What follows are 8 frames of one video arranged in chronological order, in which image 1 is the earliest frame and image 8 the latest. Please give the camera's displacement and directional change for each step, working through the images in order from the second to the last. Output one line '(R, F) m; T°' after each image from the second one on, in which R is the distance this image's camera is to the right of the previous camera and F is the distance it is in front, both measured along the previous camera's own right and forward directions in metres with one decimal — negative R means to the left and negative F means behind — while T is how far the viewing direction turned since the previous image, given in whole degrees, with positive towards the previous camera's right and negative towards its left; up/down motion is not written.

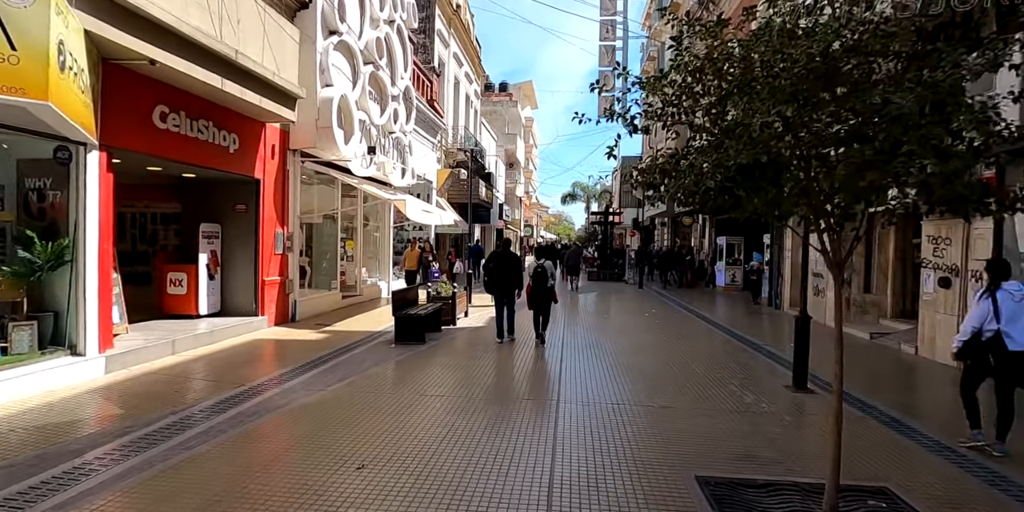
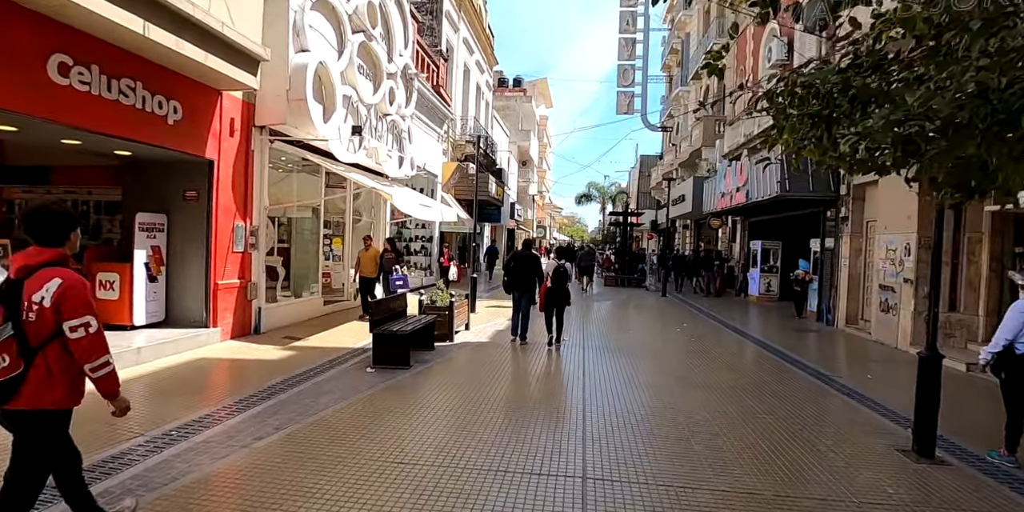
(0.0, +1.9) m; -1°
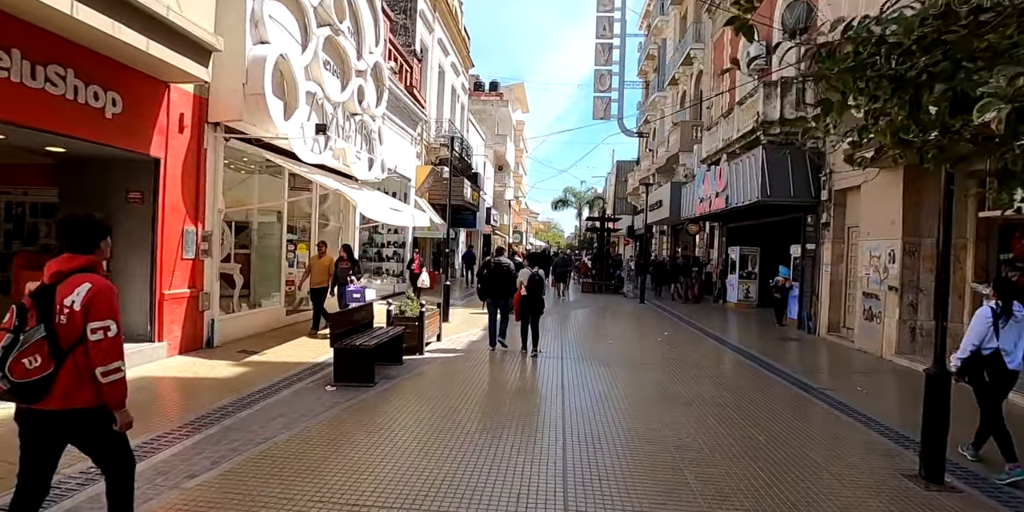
(0.0, +0.5) m; +2°
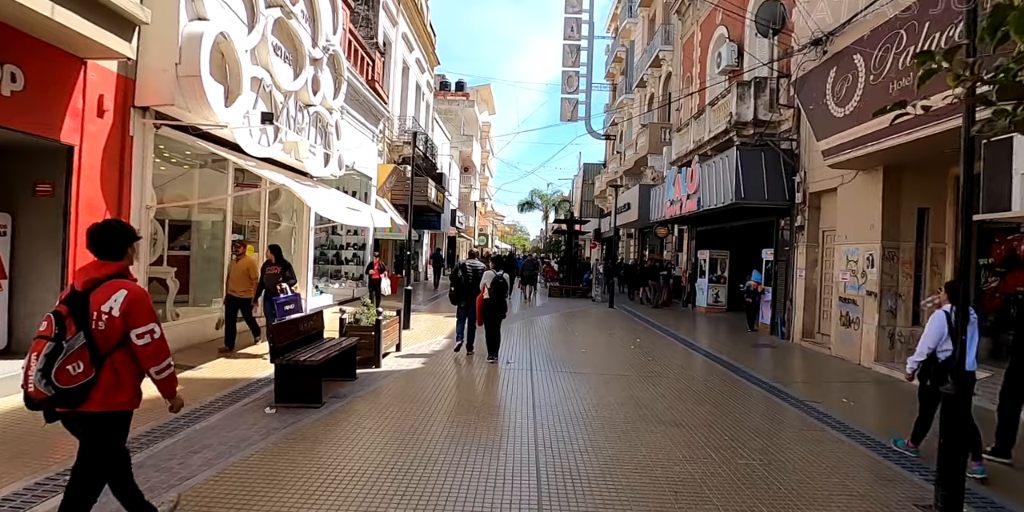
(0.0, +0.7) m; +3°
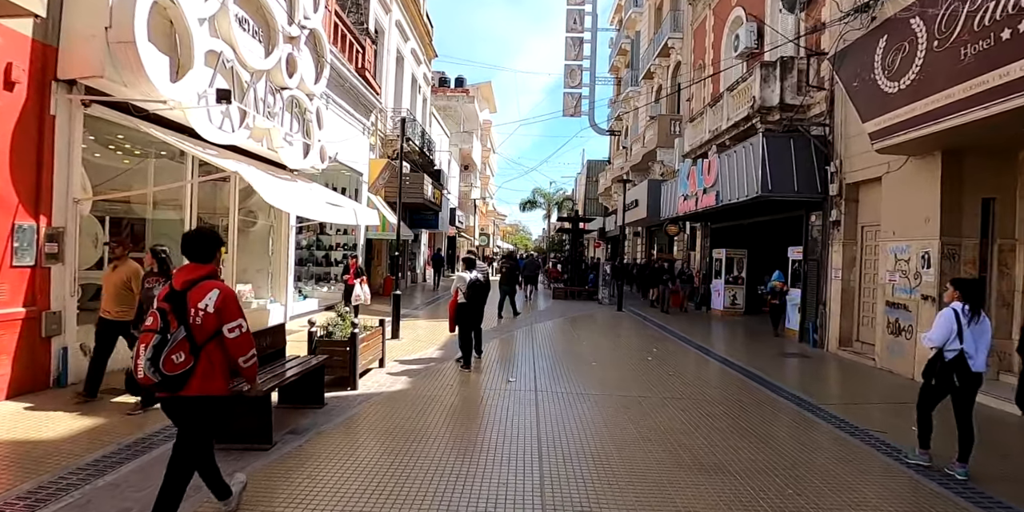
(0.0, +1.2) m; 0°
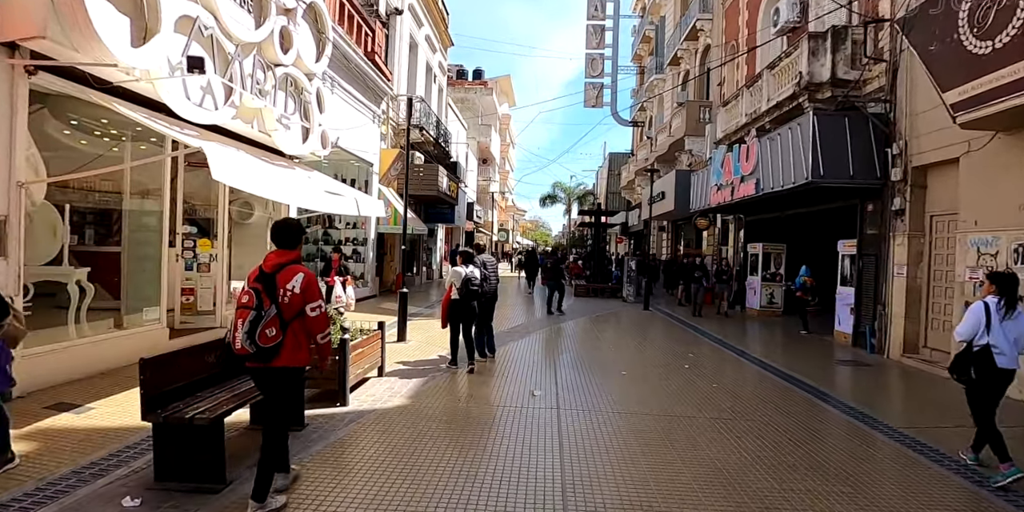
(0.0, +1.0) m; -2°
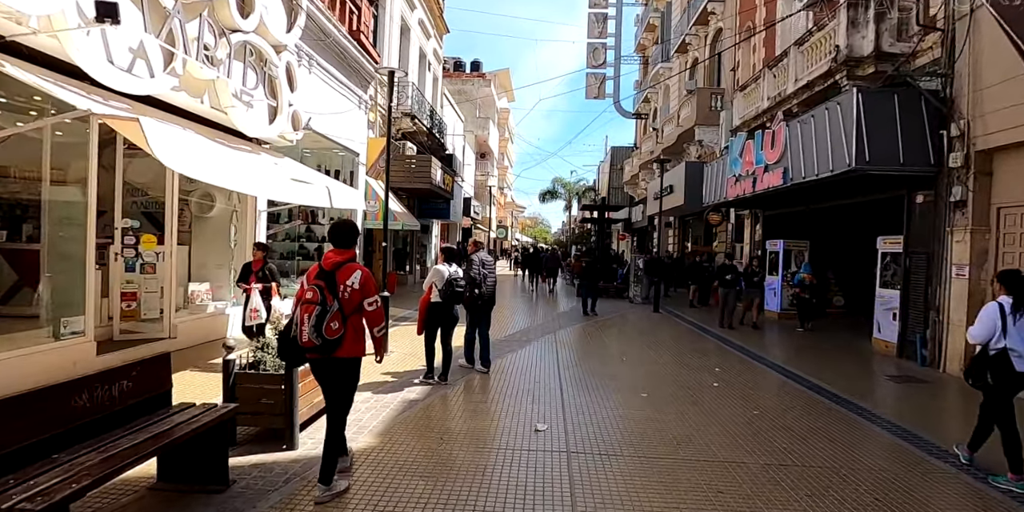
(0.0, +1.3) m; 0°
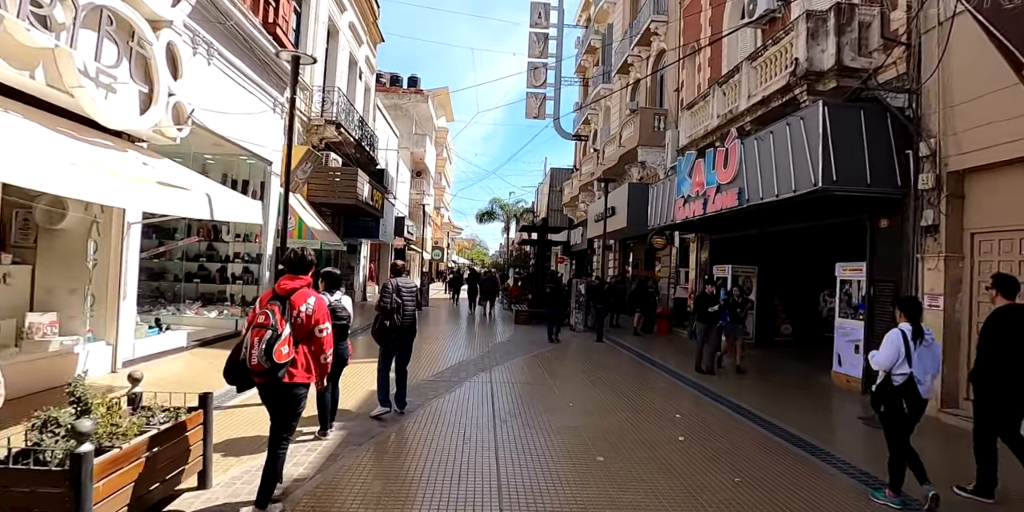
(+0.1, +1.3) m; +6°
